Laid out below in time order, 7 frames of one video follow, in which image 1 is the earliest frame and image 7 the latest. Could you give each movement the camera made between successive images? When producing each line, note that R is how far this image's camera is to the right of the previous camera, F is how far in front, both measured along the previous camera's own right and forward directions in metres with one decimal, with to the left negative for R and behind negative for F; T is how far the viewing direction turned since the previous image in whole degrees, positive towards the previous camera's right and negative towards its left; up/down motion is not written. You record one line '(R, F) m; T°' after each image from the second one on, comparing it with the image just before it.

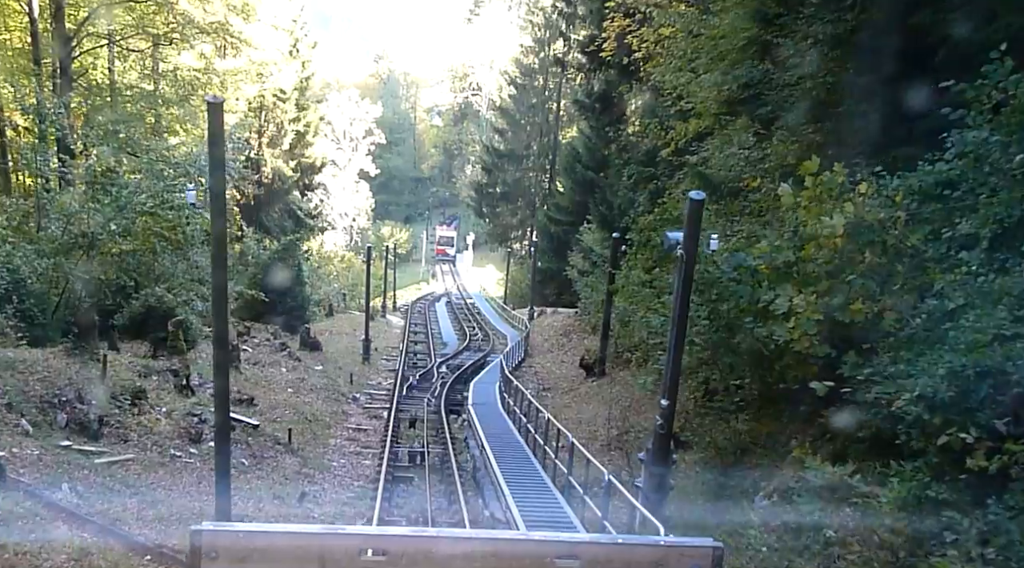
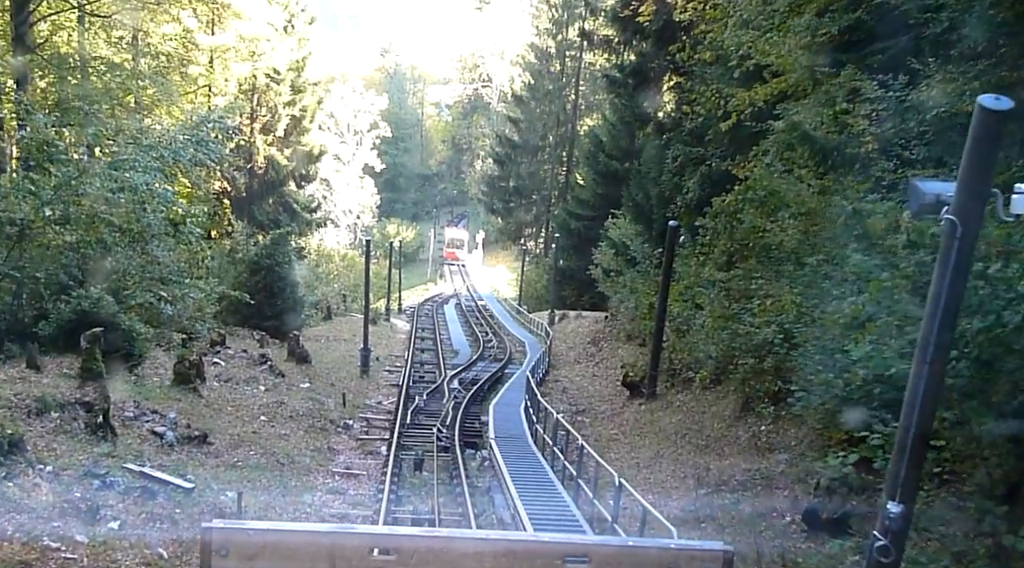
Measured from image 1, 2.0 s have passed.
(-0.4, +4.7) m; 0°
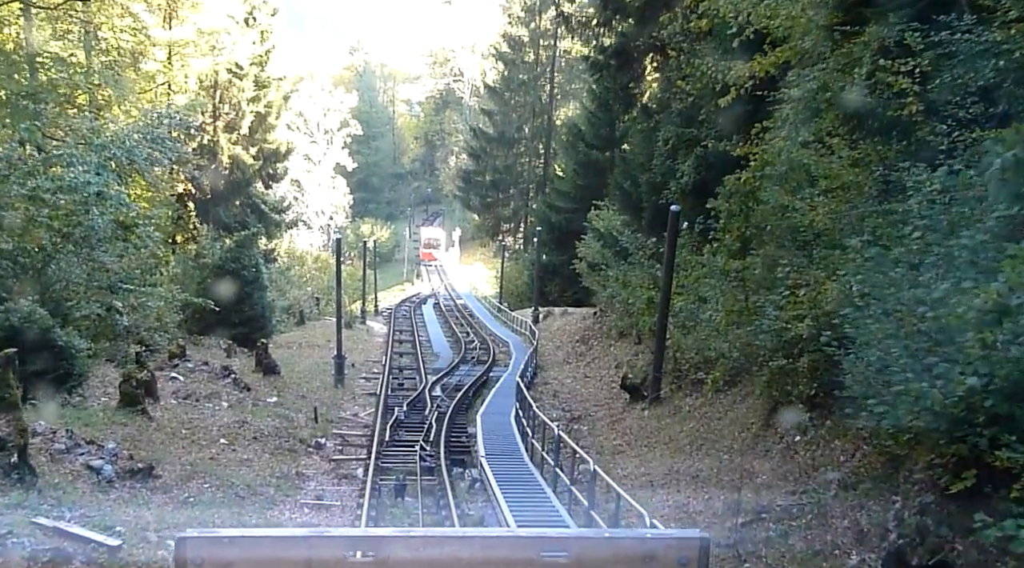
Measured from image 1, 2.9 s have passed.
(-0.2, +1.9) m; +1°
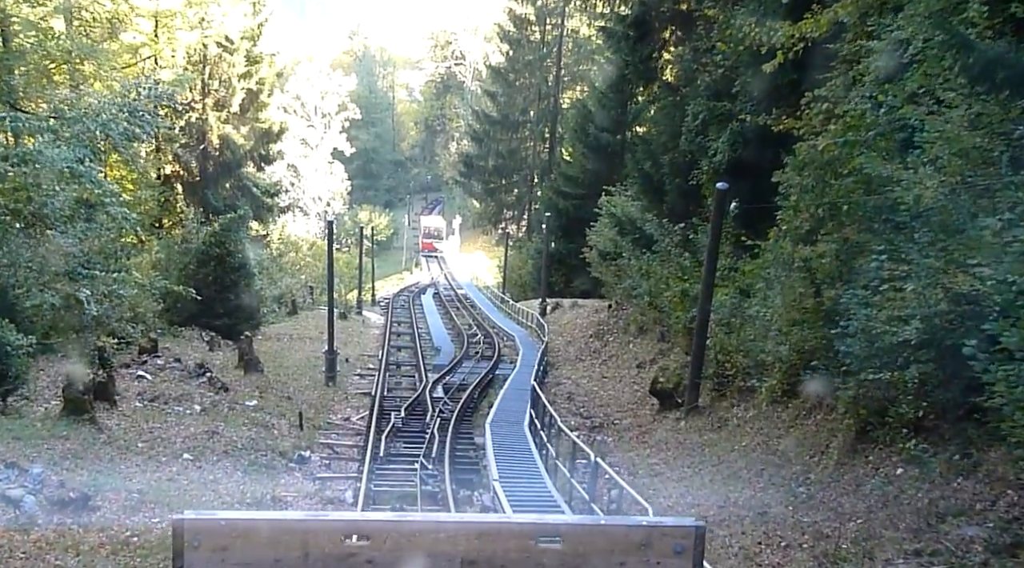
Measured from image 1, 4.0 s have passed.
(-0.3, +2.5) m; 0°
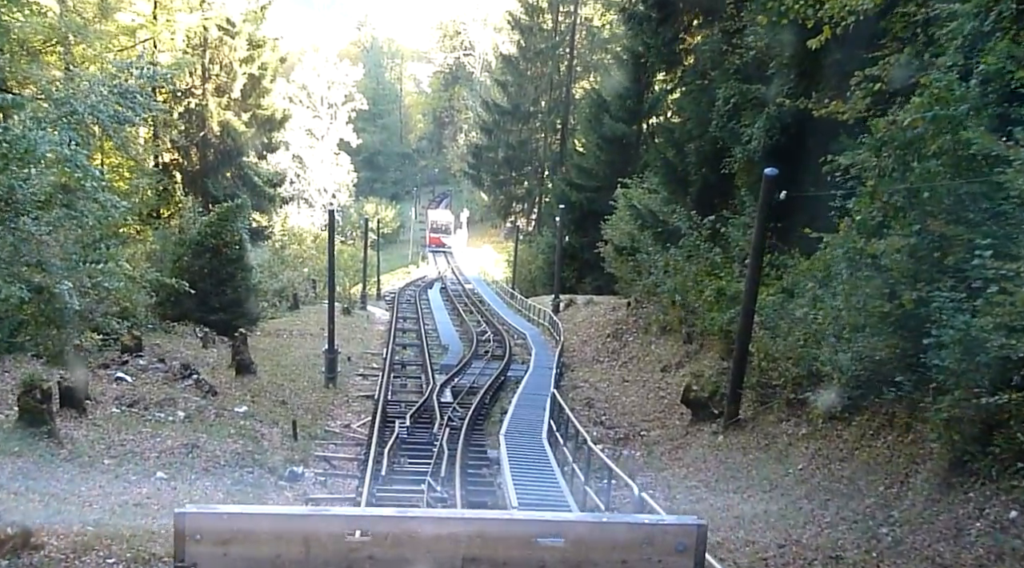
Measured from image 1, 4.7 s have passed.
(-0.2, +1.7) m; 0°
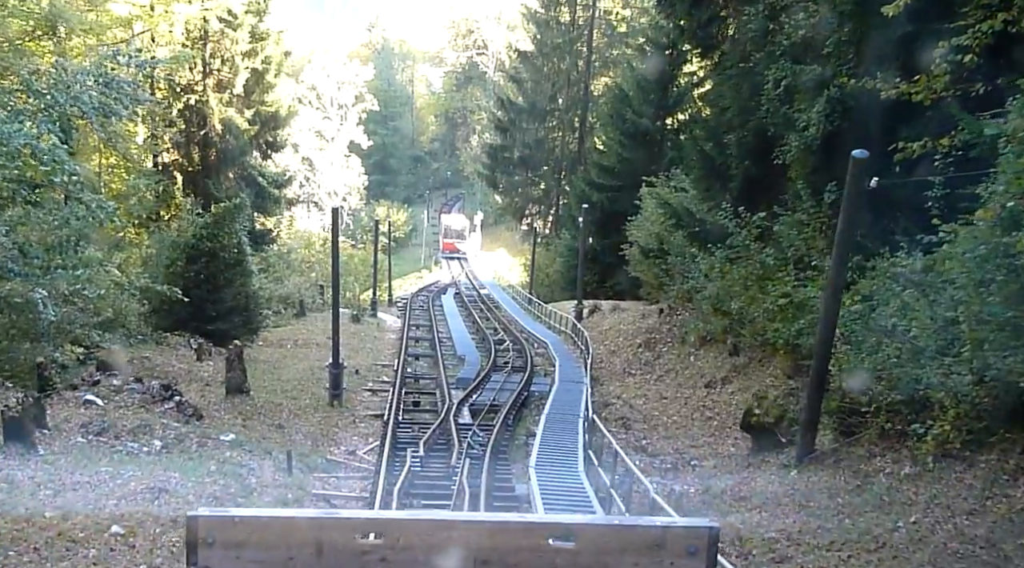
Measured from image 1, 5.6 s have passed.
(-0.2, +2.2) m; -1°
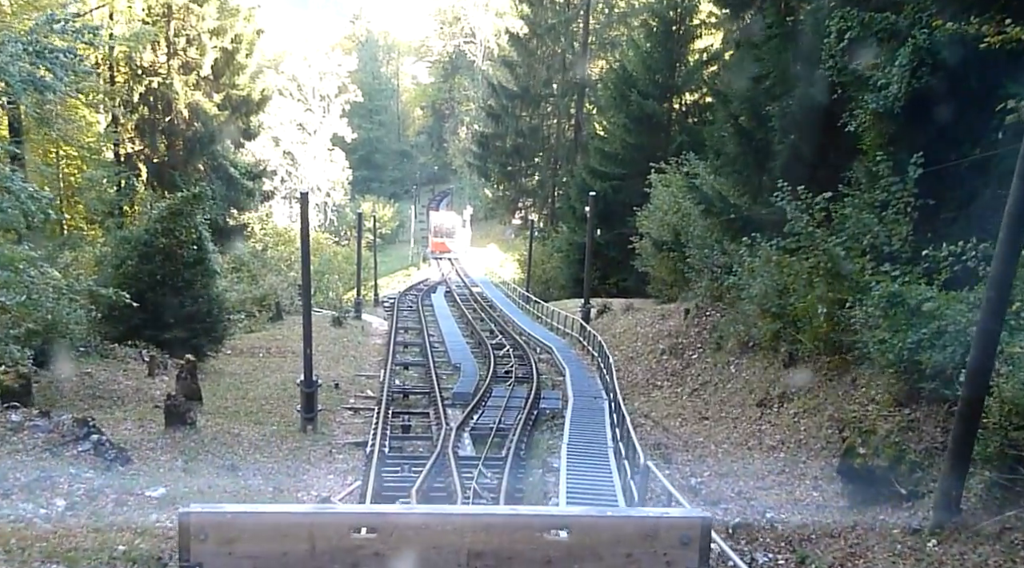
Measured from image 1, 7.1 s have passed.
(-0.3, +3.3) m; +1°
